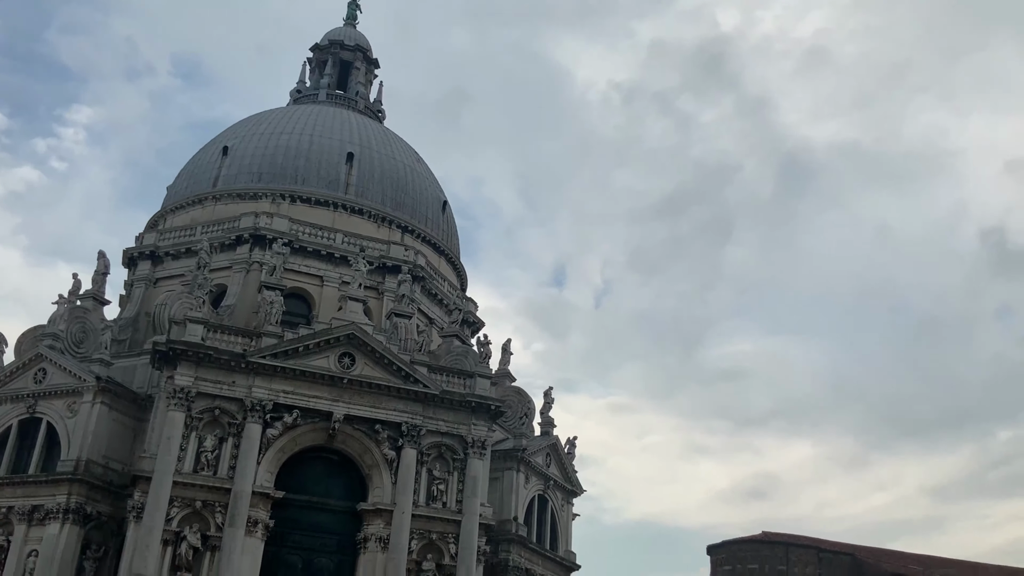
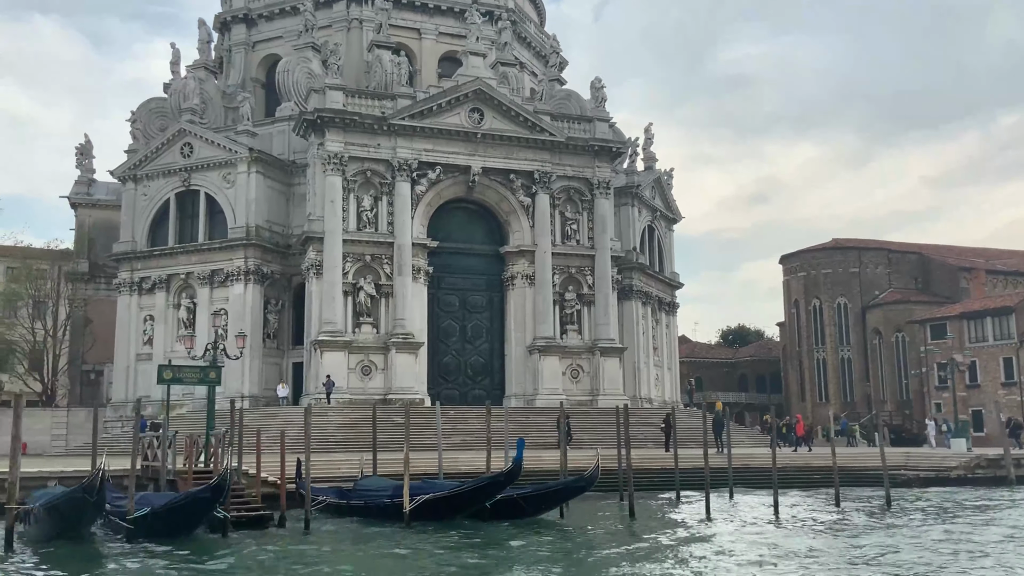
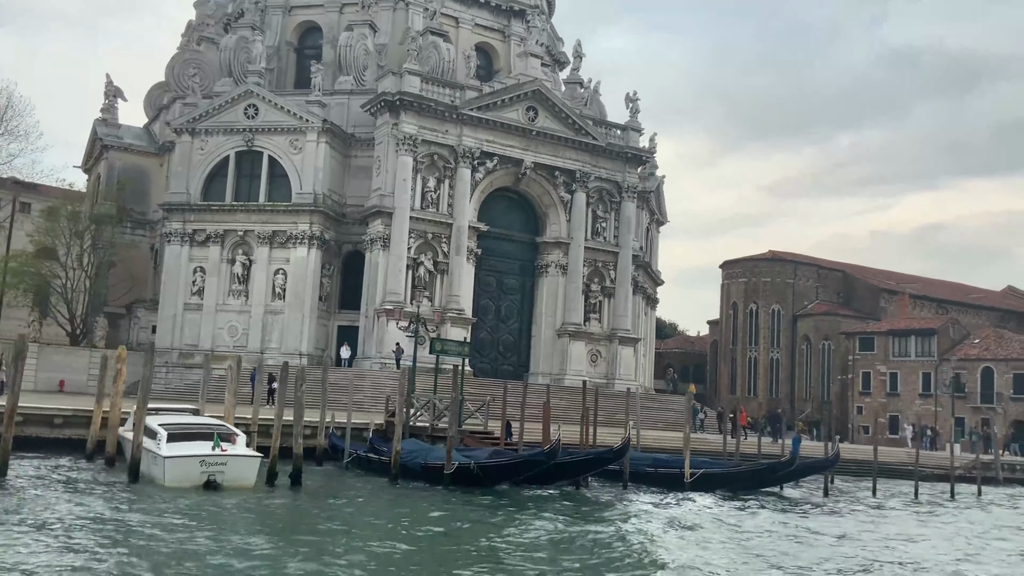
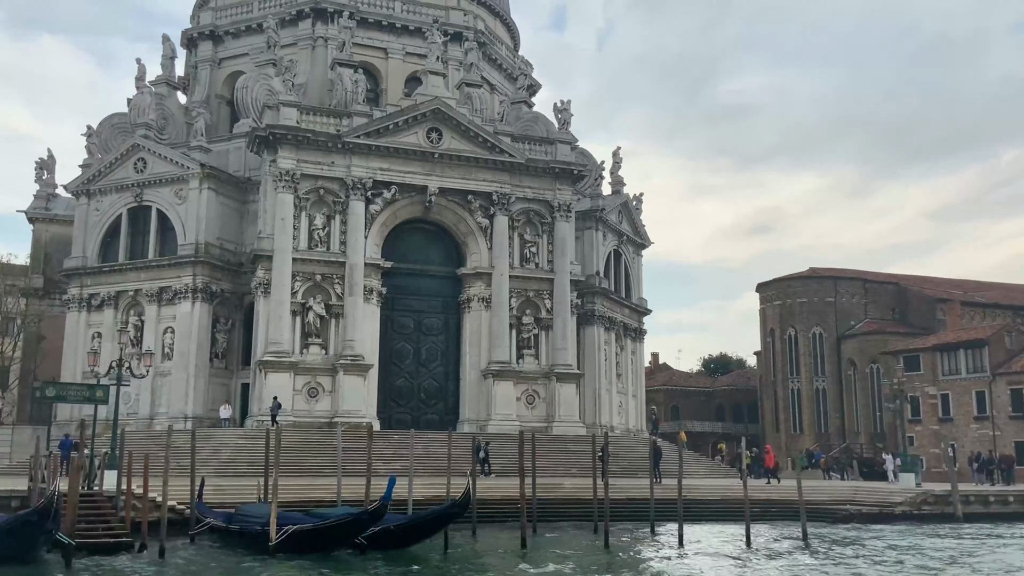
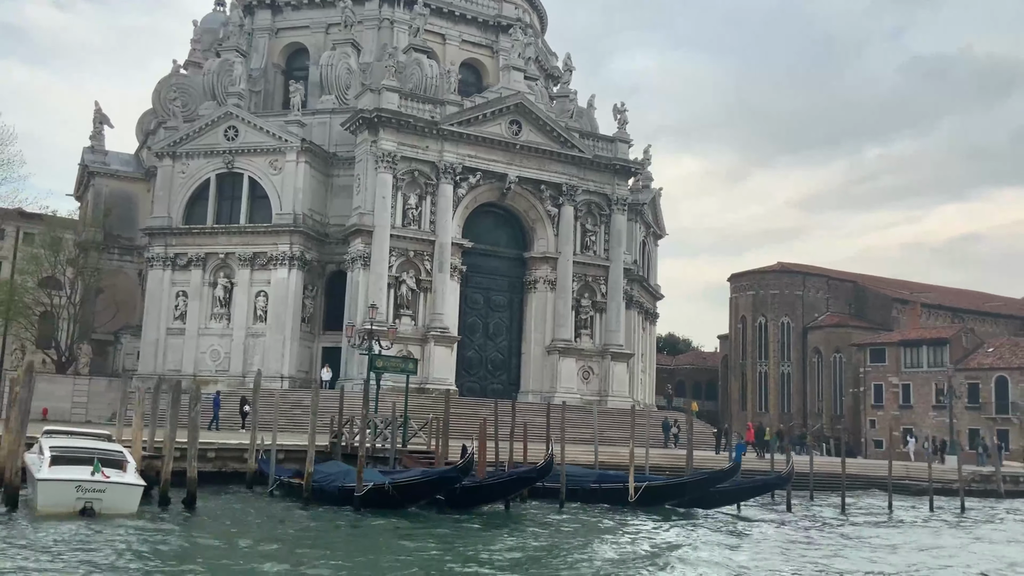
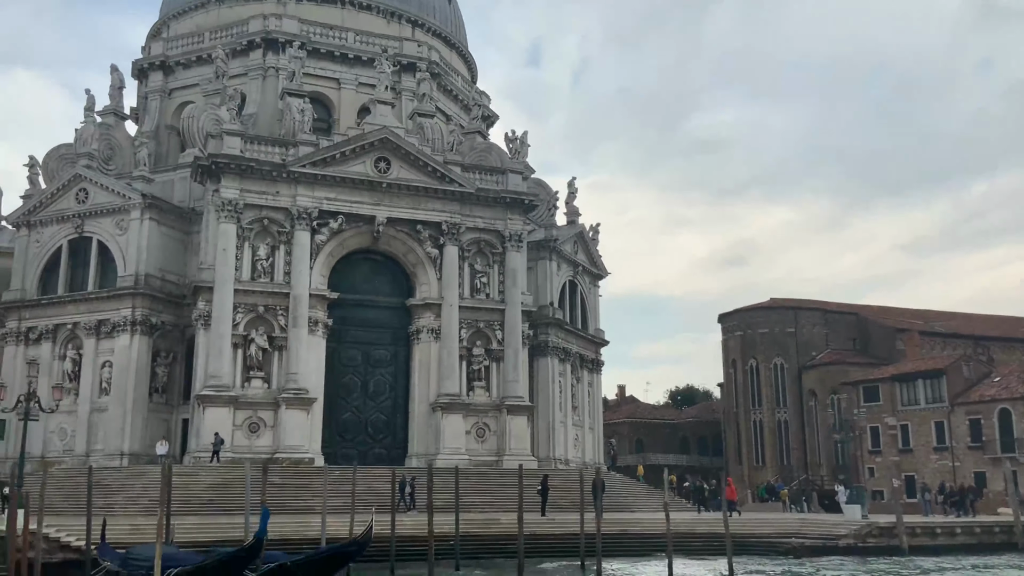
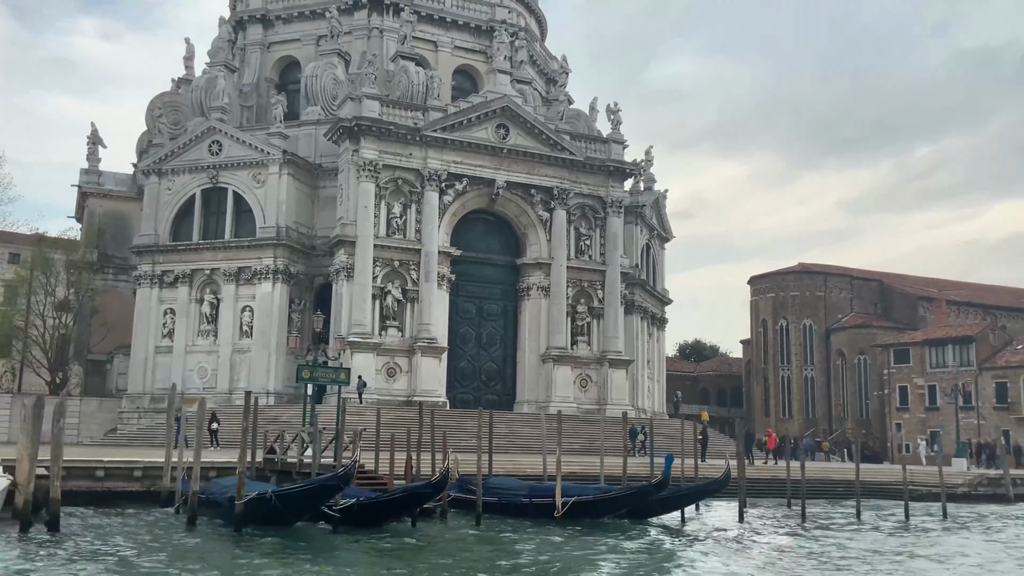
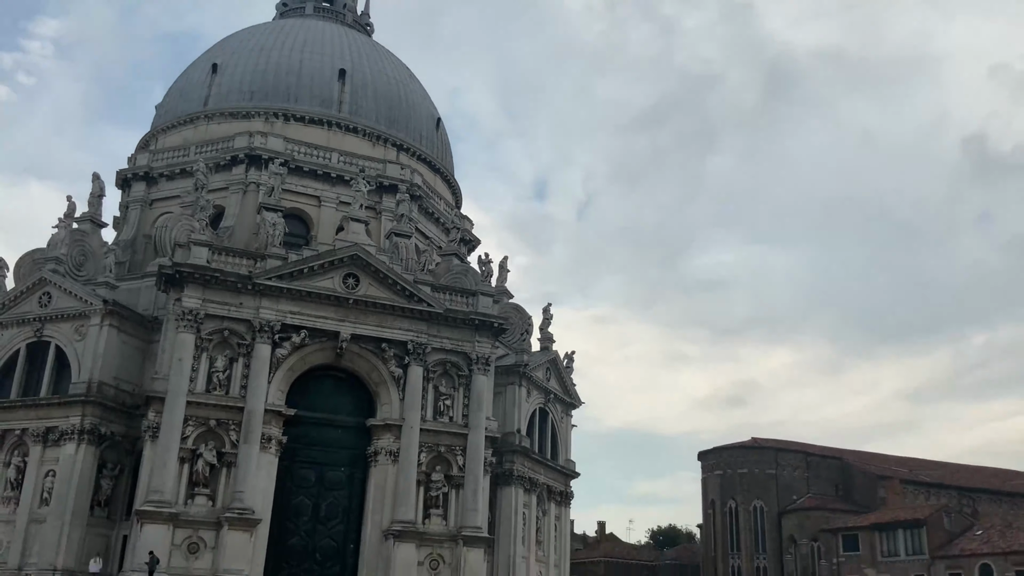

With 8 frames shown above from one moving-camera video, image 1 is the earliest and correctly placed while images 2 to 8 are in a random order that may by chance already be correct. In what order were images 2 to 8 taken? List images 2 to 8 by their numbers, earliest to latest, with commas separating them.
8, 6, 4, 2, 7, 5, 3
